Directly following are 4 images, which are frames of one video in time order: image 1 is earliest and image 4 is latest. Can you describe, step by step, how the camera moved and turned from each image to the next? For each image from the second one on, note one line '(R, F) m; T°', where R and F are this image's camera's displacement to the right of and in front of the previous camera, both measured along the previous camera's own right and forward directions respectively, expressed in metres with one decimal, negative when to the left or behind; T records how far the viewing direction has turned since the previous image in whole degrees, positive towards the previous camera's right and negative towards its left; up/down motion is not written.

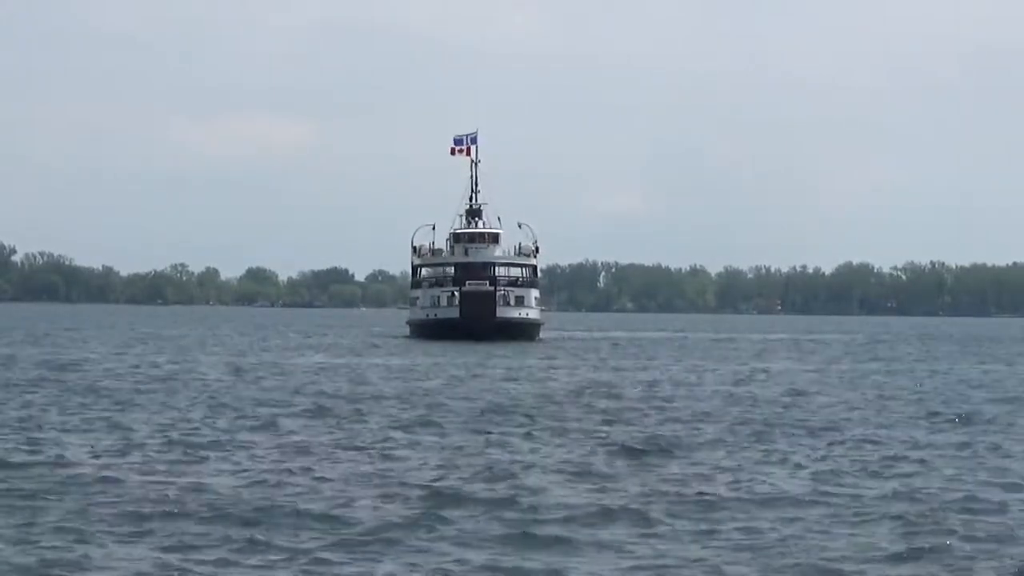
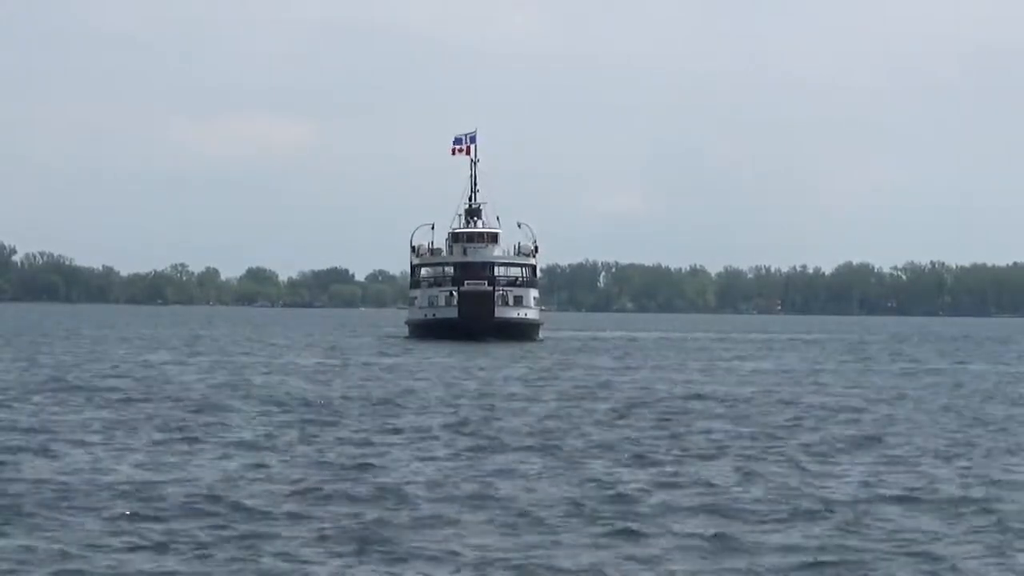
(-0.7, -1.7) m; 0°
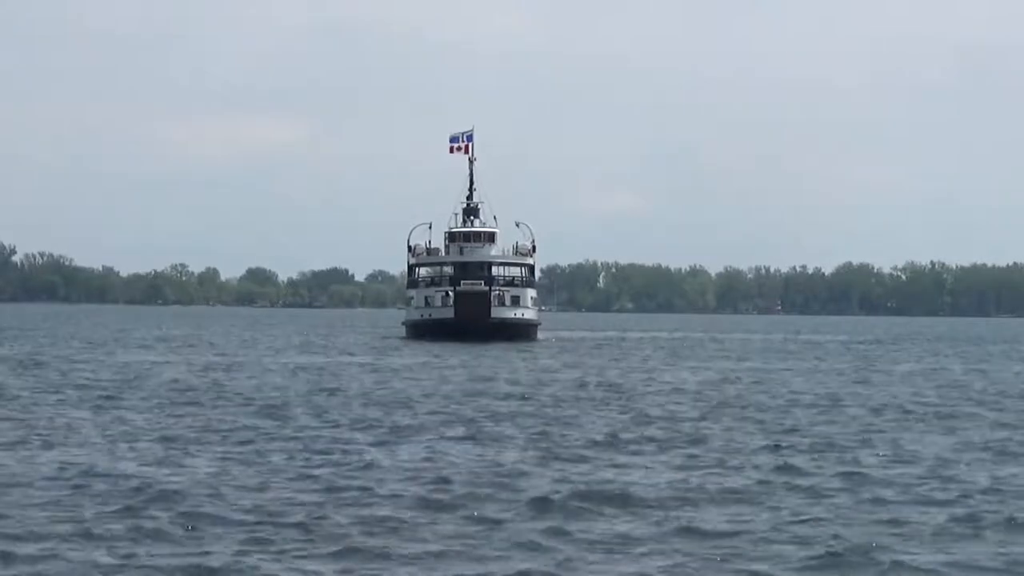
(+0.2, +2.7) m; 0°
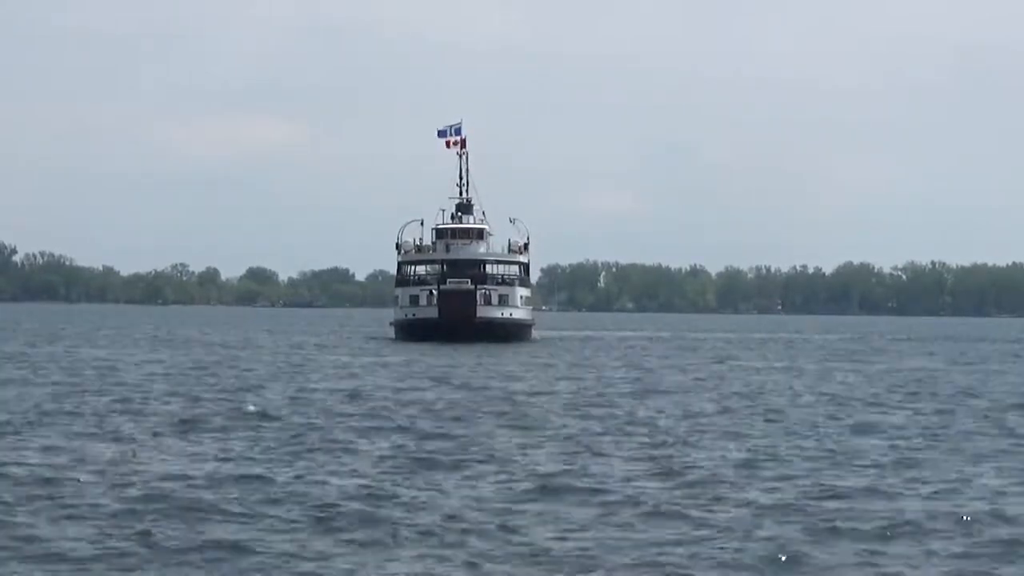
(+0.6, -0.4) m; 0°
